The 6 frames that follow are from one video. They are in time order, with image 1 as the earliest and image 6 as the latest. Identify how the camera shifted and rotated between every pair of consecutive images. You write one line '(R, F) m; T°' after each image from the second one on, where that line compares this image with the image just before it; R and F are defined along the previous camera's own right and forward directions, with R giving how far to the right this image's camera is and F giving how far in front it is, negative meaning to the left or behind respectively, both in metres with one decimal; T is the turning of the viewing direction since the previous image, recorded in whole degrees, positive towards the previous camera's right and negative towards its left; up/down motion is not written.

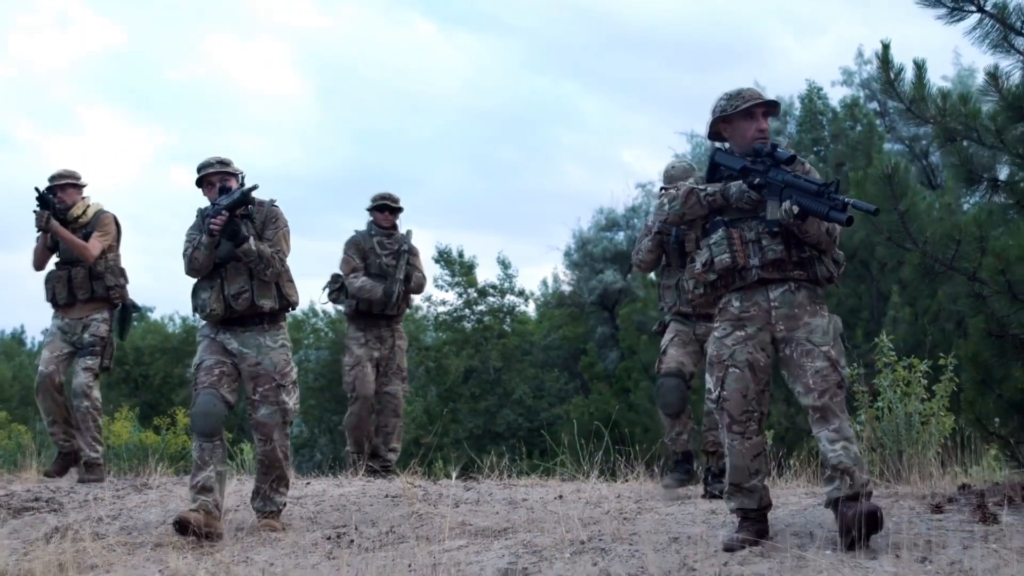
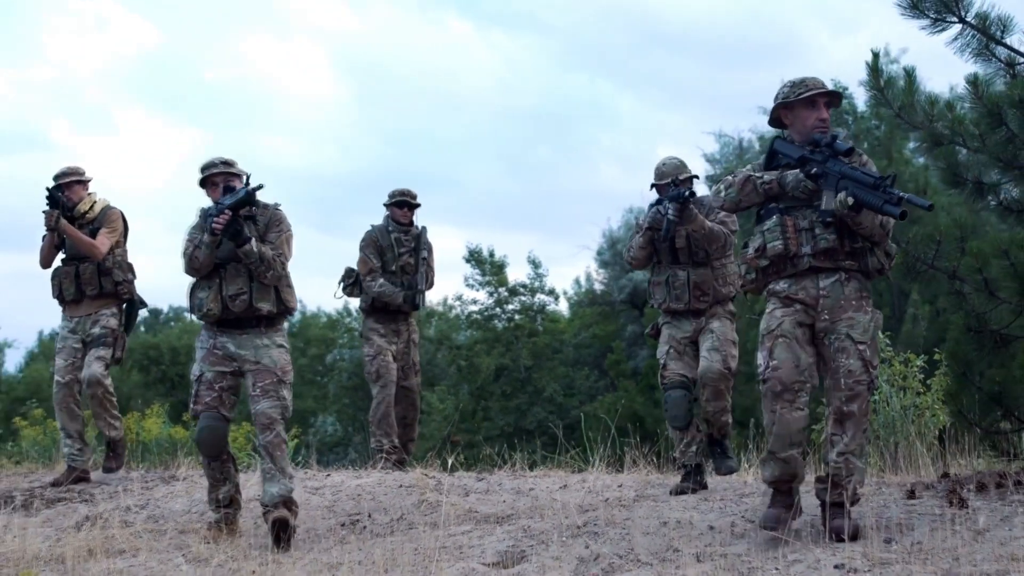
(+0.1, -0.4) m; -1°
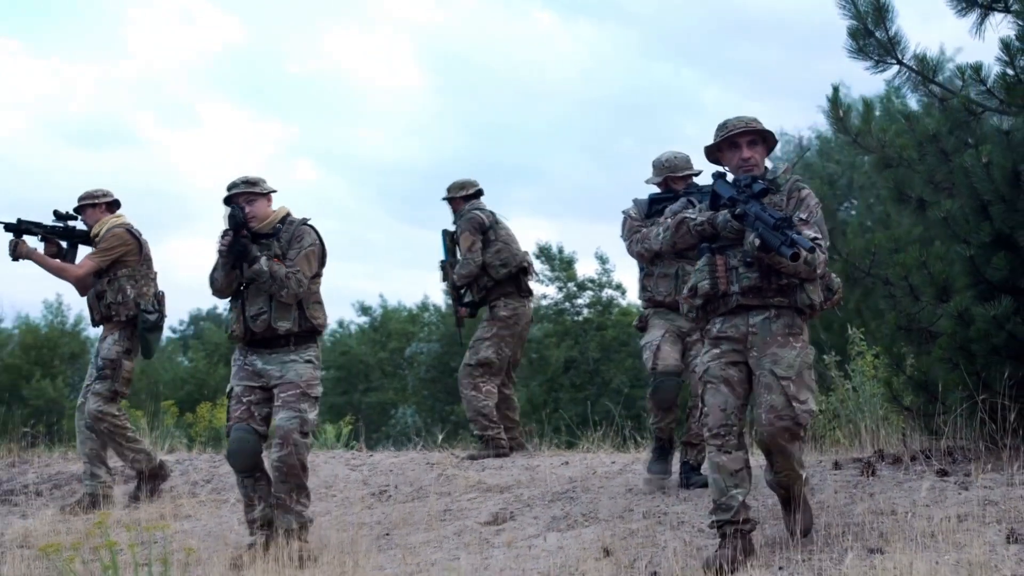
(+0.4, -1.3) m; -3°
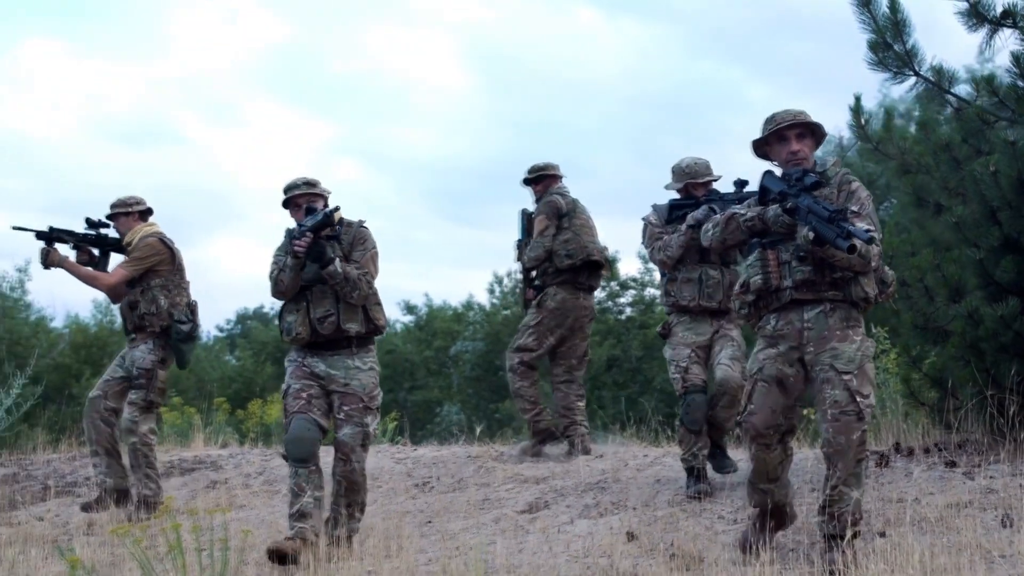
(0.0, -0.5) m; -1°
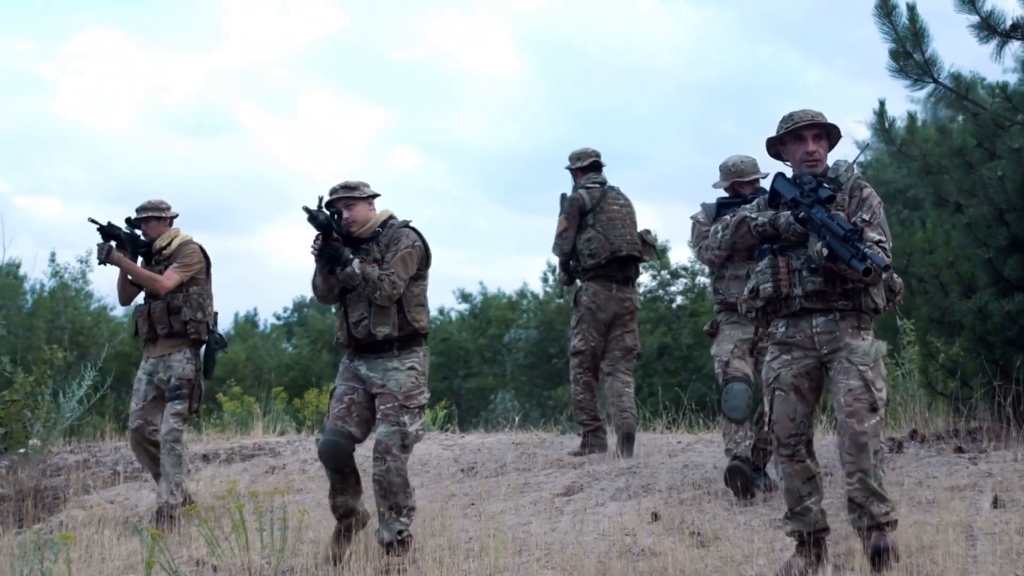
(+0.1, -0.6) m; -2°
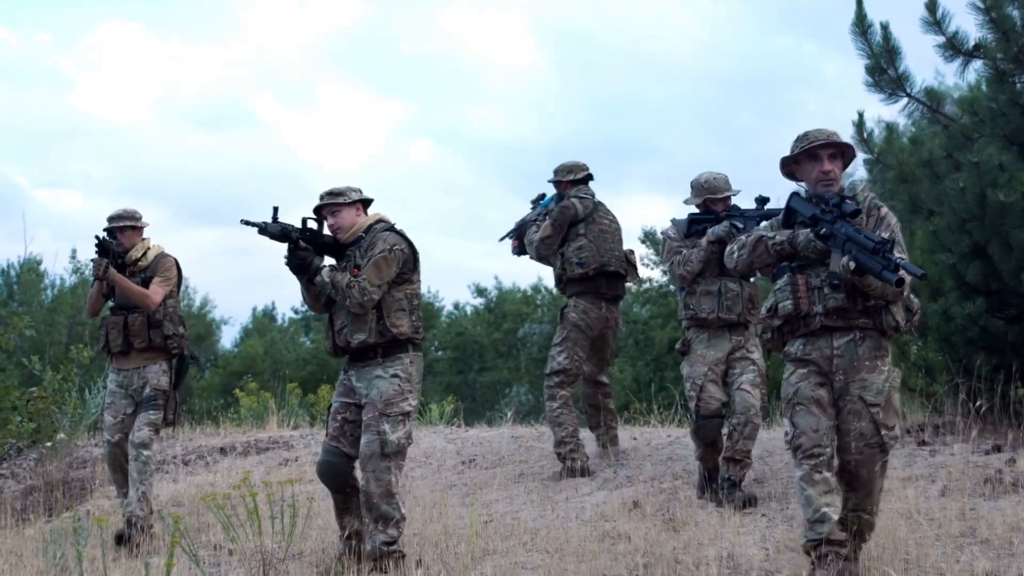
(+0.1, -0.6) m; -1°
